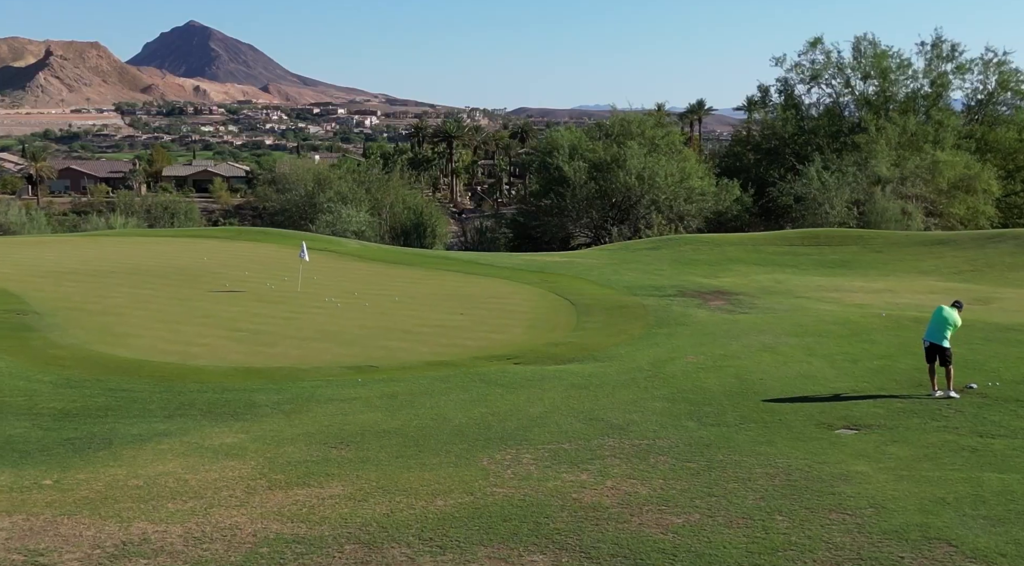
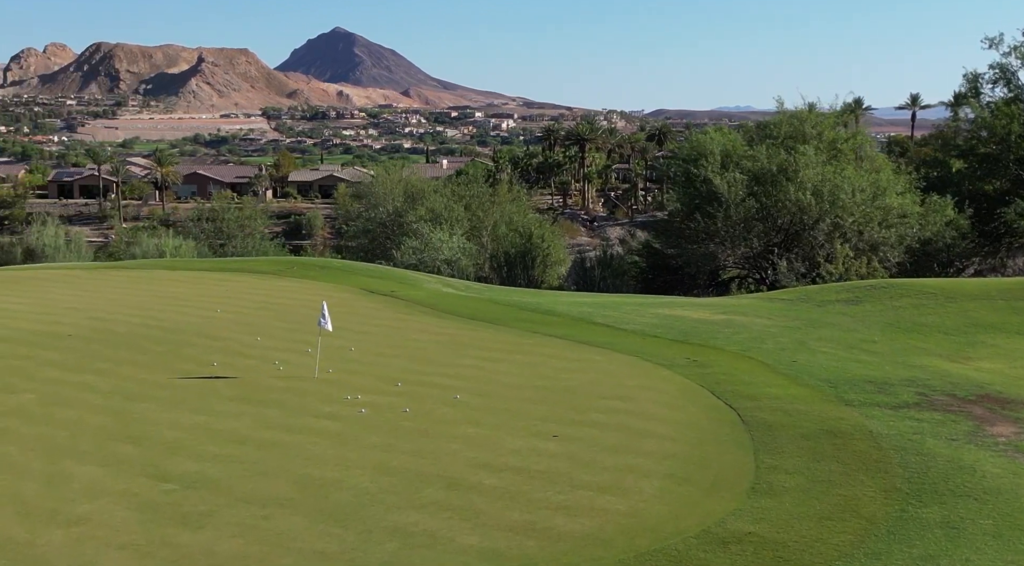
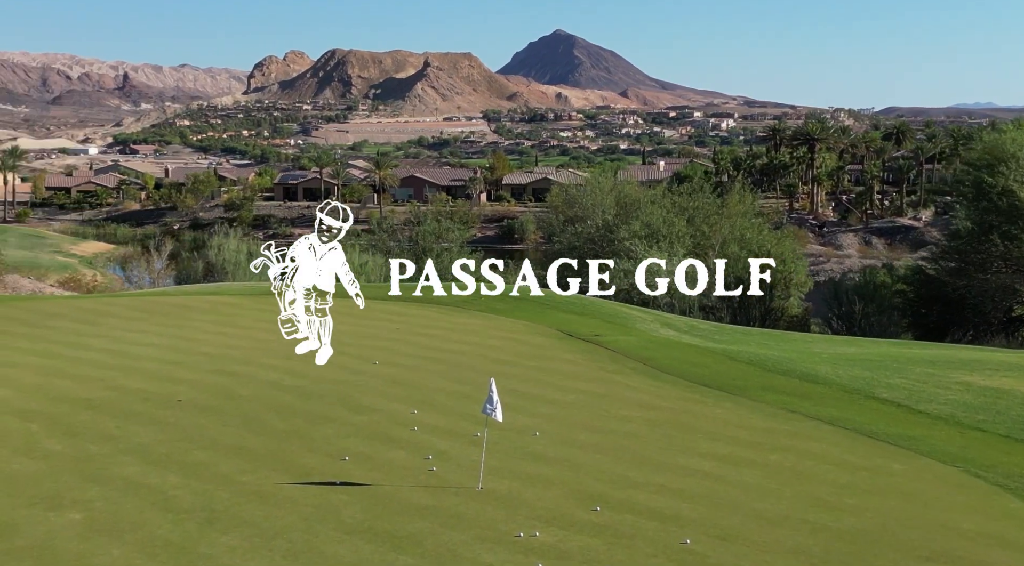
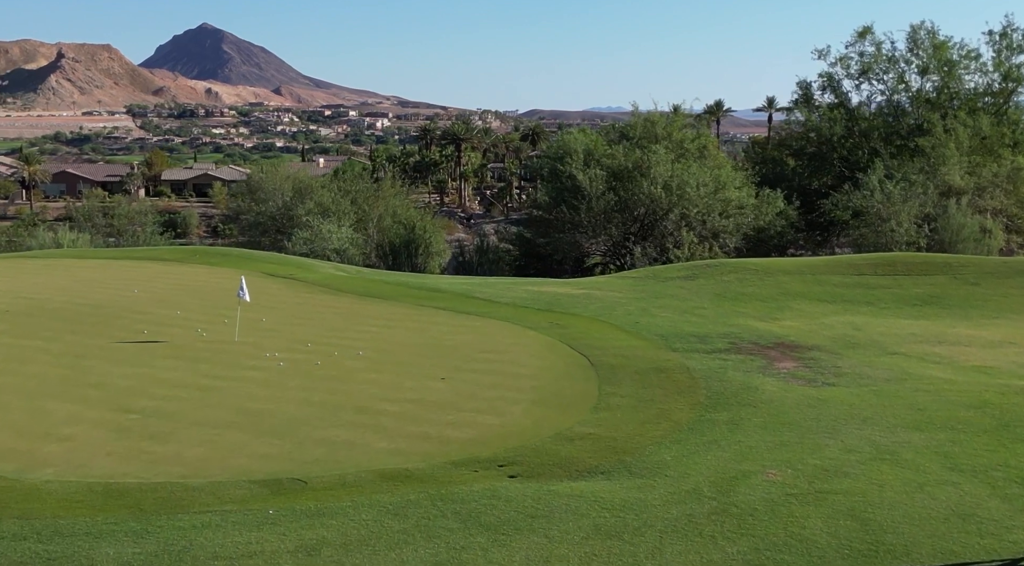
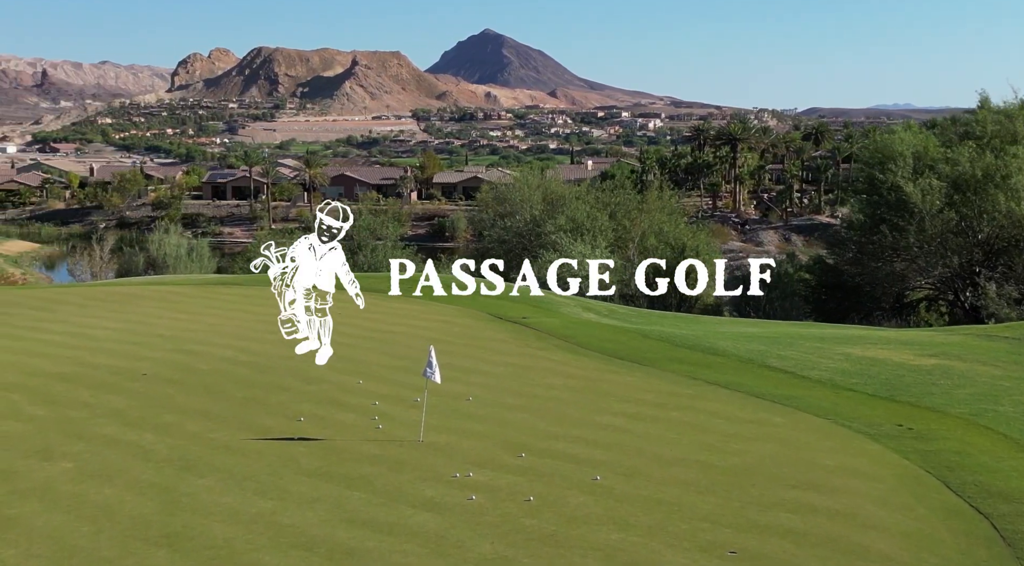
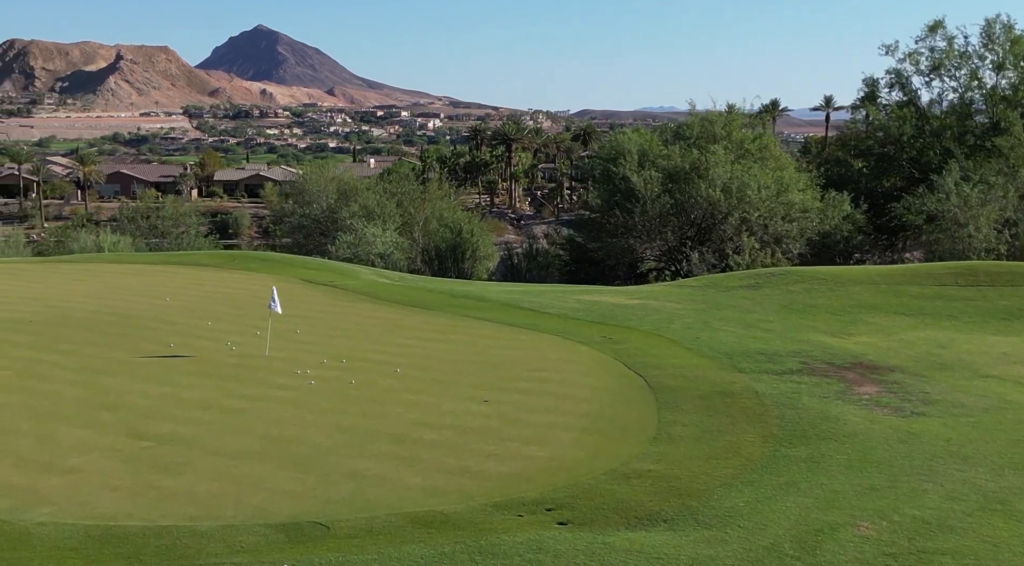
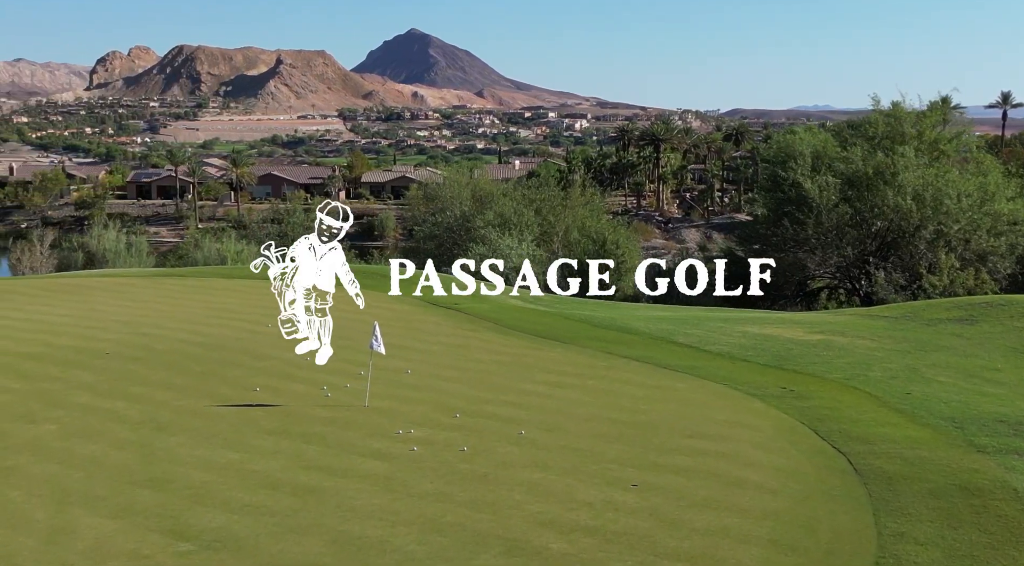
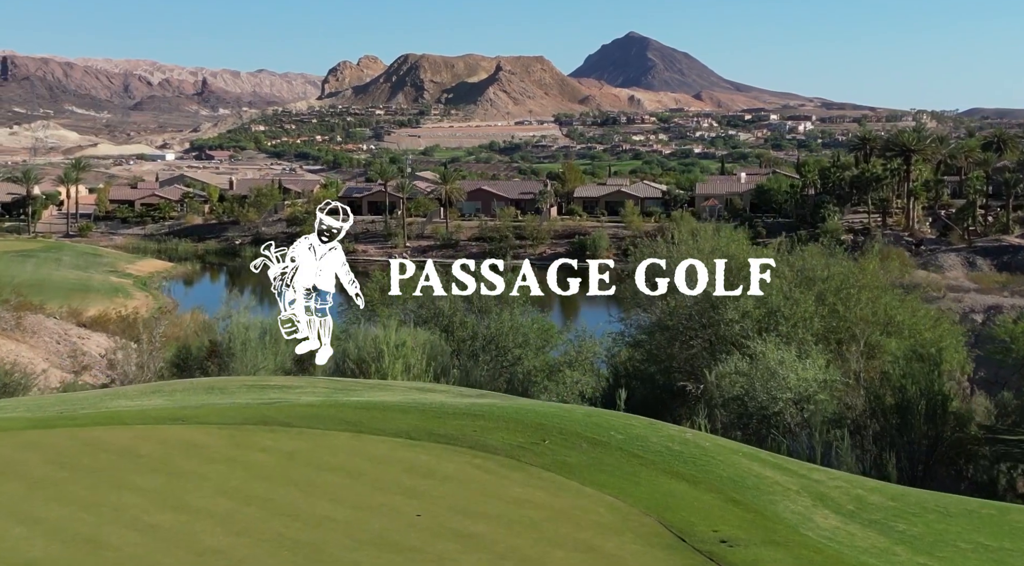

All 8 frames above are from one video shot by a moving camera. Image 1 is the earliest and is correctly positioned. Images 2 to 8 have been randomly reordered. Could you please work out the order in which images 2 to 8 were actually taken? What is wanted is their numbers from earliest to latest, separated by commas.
4, 6, 2, 7, 5, 3, 8
